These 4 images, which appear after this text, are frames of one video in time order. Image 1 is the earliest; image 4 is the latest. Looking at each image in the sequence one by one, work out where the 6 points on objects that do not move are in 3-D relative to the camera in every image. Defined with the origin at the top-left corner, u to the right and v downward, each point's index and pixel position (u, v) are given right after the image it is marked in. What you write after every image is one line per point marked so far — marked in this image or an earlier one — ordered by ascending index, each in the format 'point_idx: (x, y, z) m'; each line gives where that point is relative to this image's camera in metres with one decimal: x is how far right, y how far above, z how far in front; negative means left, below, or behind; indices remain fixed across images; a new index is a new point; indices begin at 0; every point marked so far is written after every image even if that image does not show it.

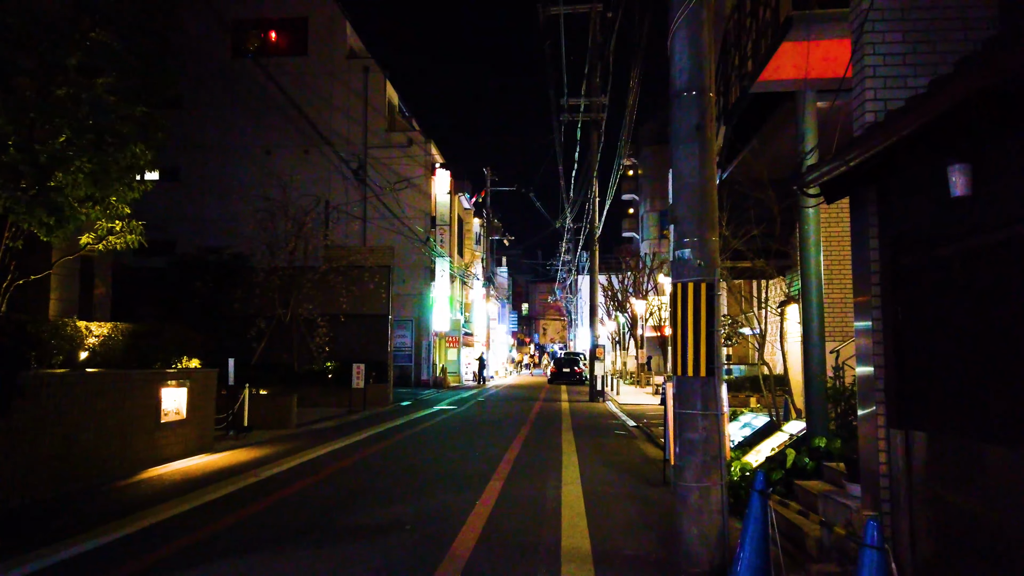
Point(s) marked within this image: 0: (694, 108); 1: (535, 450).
0: (+1.6, +1.6, +6.8) m
1: (+0.5, -3.6, +16.7) m
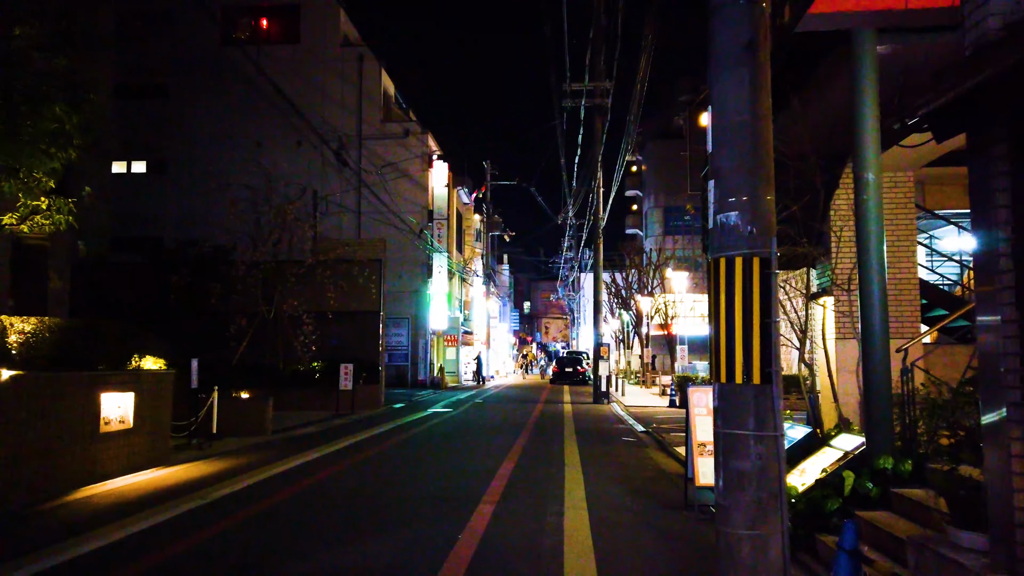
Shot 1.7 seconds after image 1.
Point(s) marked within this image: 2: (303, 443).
0: (+1.5, +1.8, +5.1) m
1: (+0.5, -3.4, +15.0) m
2: (-4.7, -3.5, +17.1) m
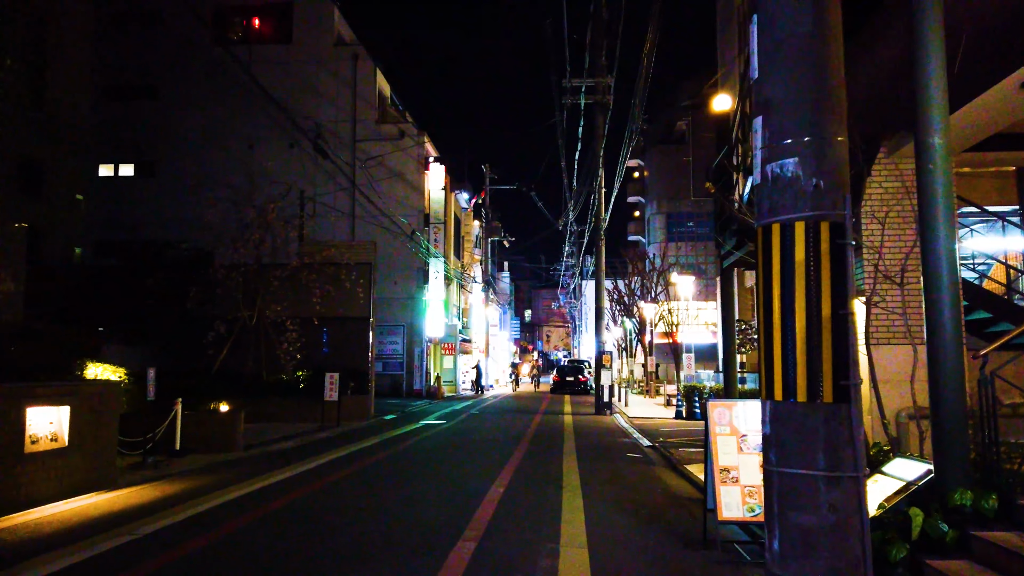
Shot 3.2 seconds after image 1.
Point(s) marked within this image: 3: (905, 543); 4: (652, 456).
0: (+1.4, +1.9, +3.6) m
1: (+0.3, -3.4, +13.5) m
2: (-4.9, -3.6, +15.7) m
3: (+2.9, -1.9, +5.5) m
4: (+3.0, -3.6, +16.1) m
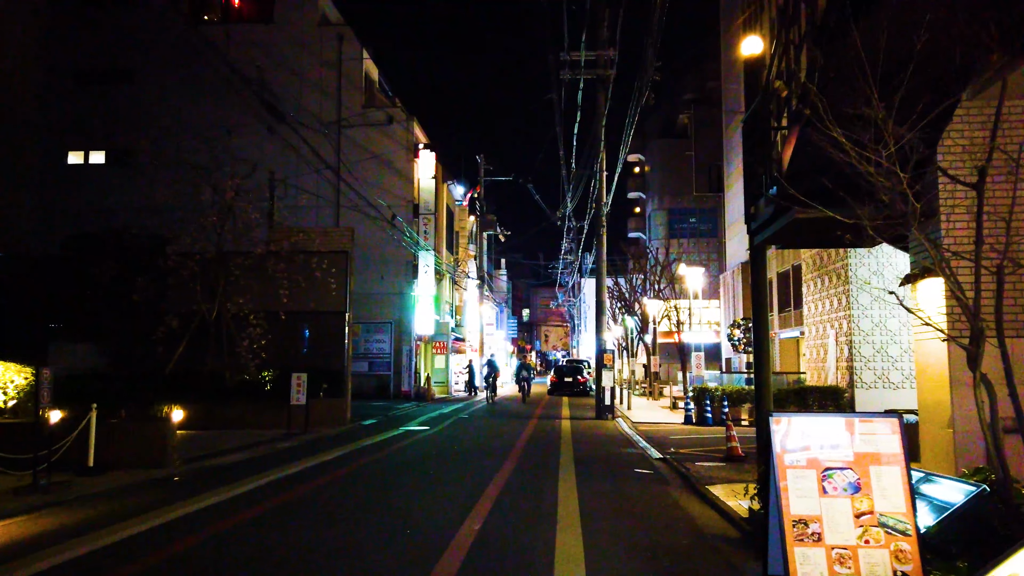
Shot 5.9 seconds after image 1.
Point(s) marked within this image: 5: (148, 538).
0: (+1.2, +2.2, +1.1) m
1: (+0.1, -3.2, +11.0) m
2: (-5.1, -3.3, +13.1) m
3: (+2.7, -1.6, +3.0) m
4: (+2.7, -3.3, +13.5) m
5: (-4.4, -3.0, +8.4) m
